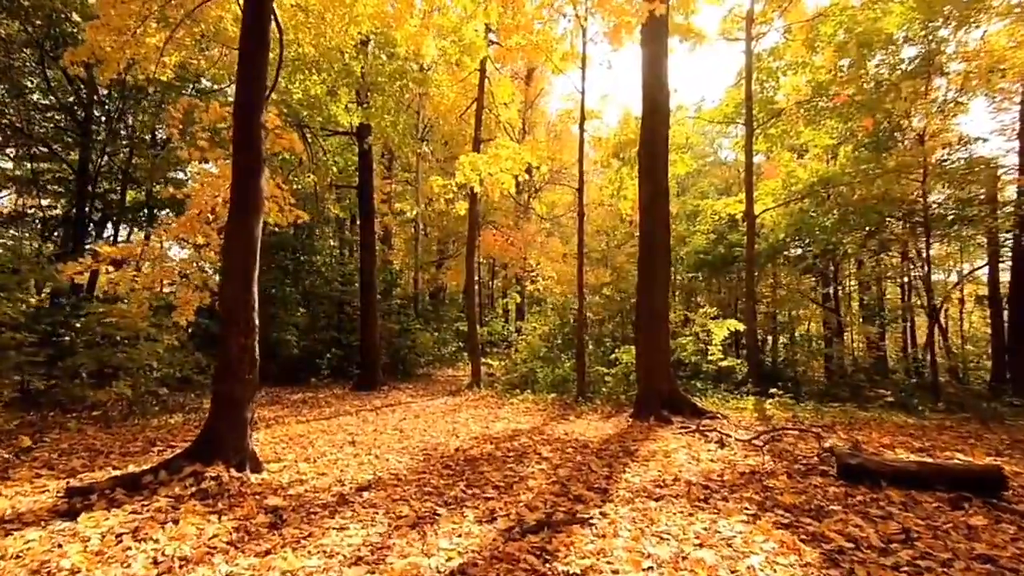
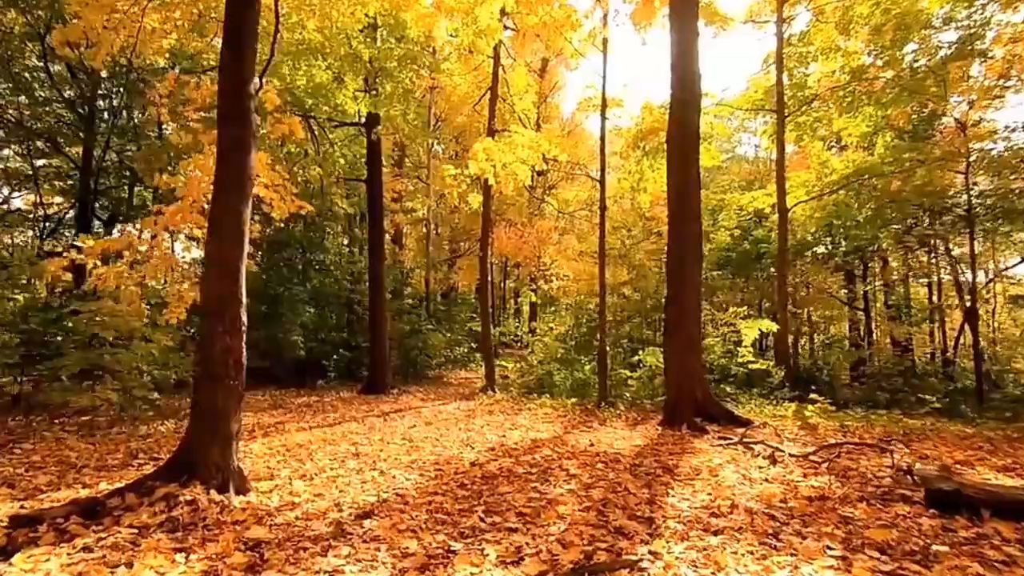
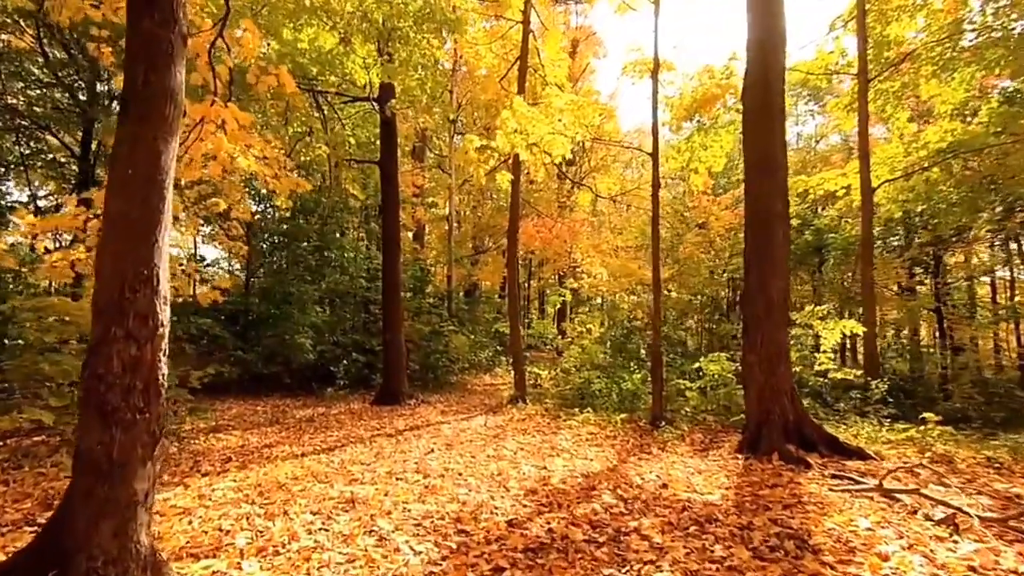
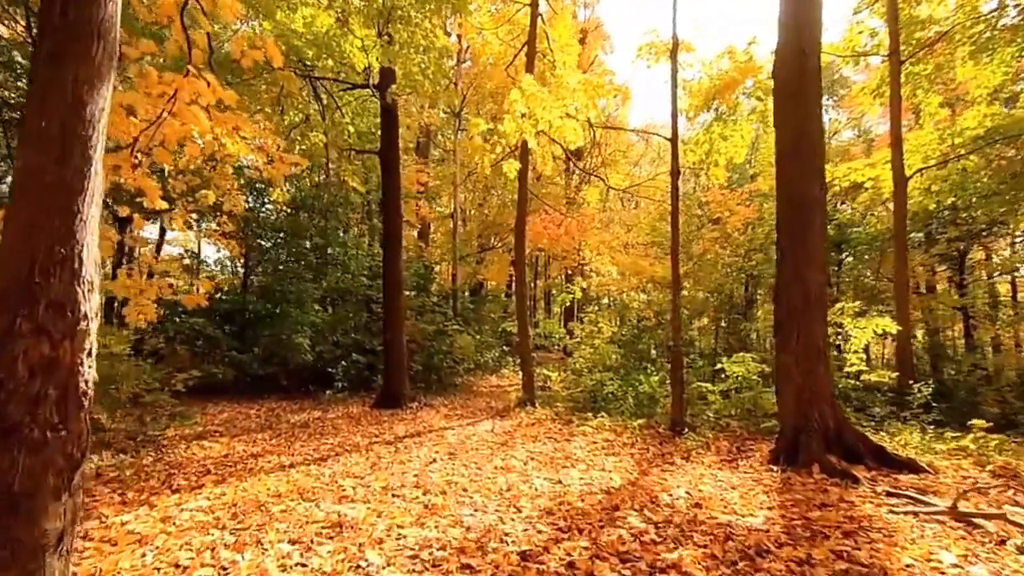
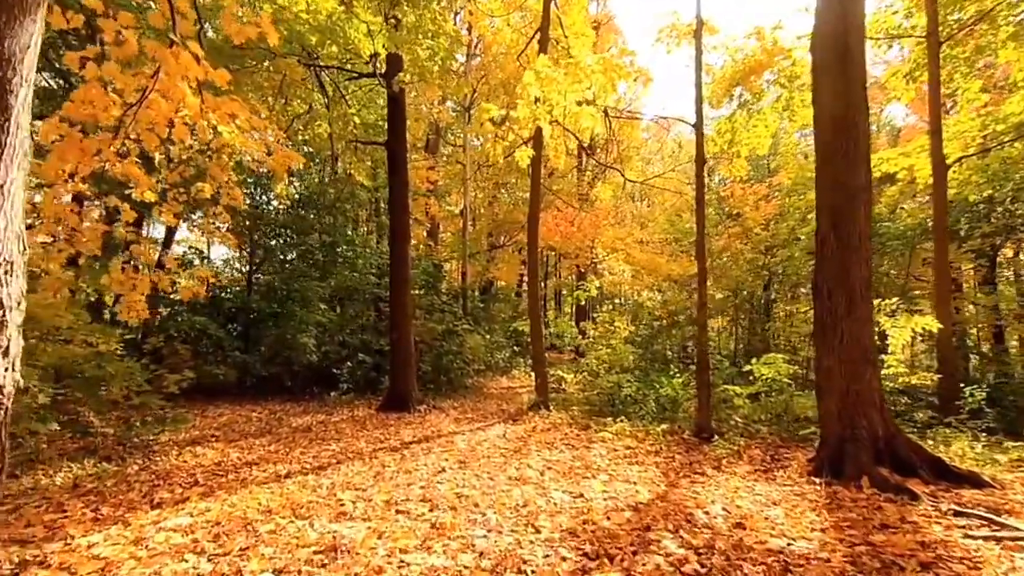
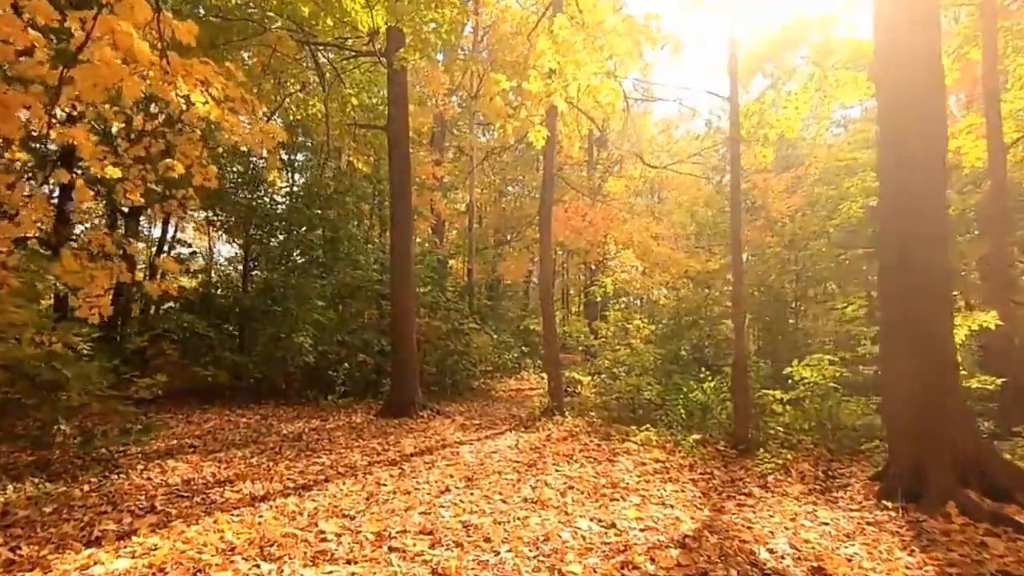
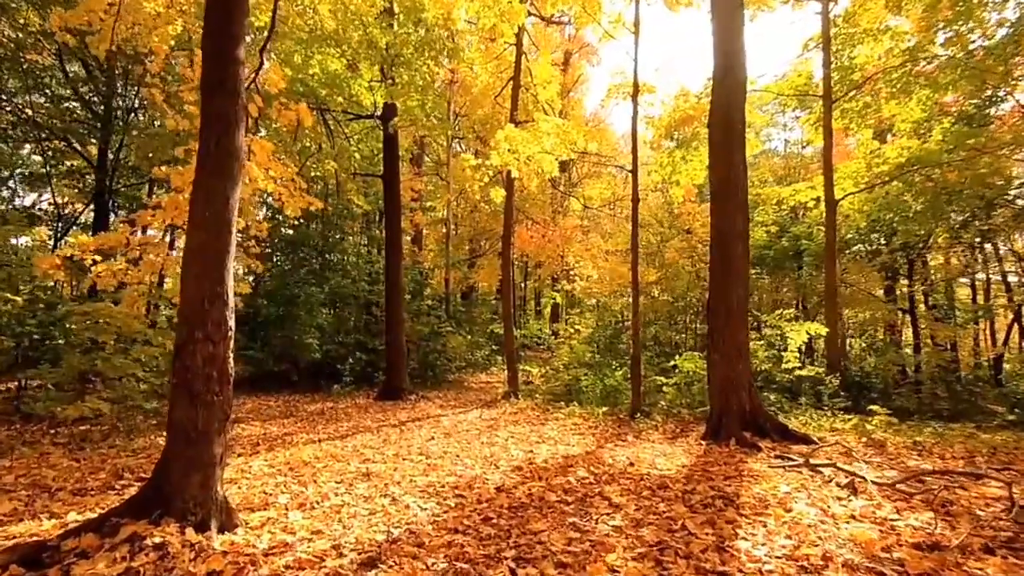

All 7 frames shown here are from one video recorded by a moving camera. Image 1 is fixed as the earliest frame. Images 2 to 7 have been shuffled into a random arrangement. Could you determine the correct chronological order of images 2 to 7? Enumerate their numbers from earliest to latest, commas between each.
2, 7, 3, 4, 5, 6
